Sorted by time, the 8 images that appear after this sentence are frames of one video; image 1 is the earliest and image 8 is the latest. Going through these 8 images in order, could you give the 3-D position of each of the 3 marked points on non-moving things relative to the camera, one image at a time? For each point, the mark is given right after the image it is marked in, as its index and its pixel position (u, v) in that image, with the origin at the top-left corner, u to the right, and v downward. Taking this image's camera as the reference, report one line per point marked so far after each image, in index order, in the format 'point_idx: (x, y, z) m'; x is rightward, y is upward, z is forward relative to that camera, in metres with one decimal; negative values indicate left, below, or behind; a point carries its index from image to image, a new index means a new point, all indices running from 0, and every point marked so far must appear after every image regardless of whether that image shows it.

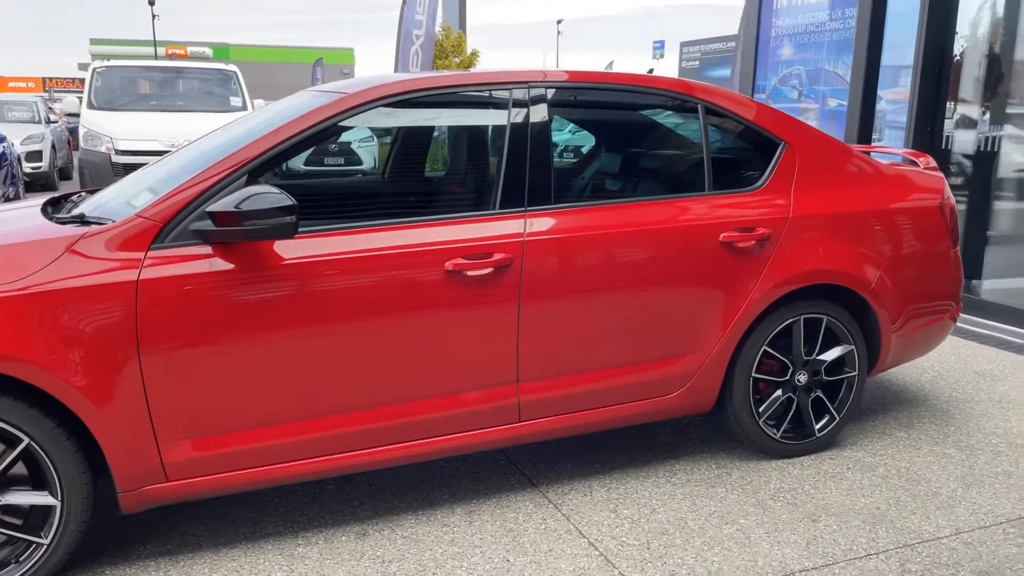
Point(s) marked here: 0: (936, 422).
0: (+2.1, -0.7, +3.9) m
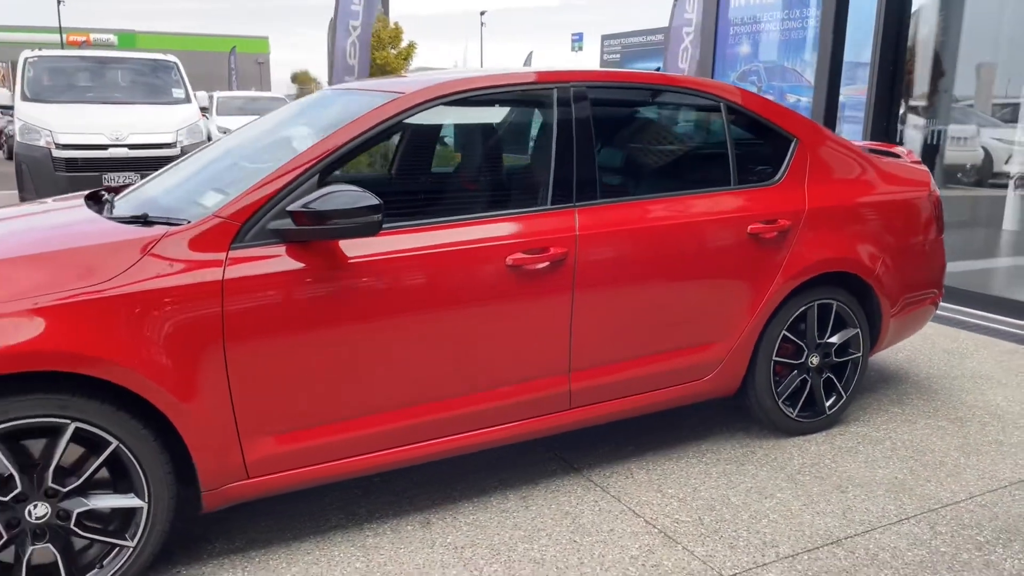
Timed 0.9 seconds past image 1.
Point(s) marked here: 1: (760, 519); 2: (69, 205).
0: (+2.2, -0.6, +4.3) m
1: (+0.9, -0.9, +3.0) m
2: (-1.7, +0.3, +3.1) m
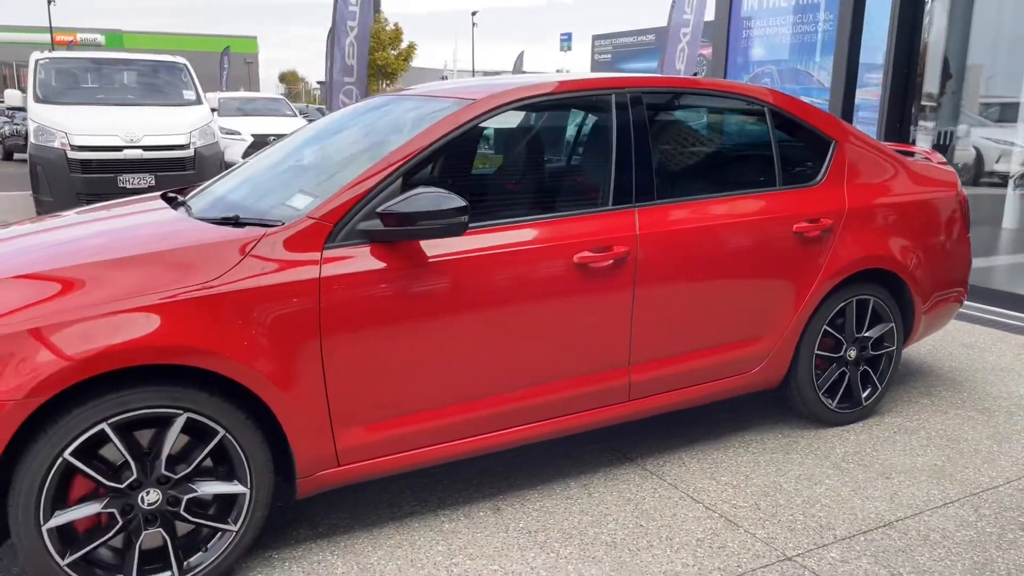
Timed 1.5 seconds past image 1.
0: (+2.4, -0.6, +4.4) m
1: (+1.2, -0.8, +3.1) m
2: (-1.5, +0.3, +3.3) m
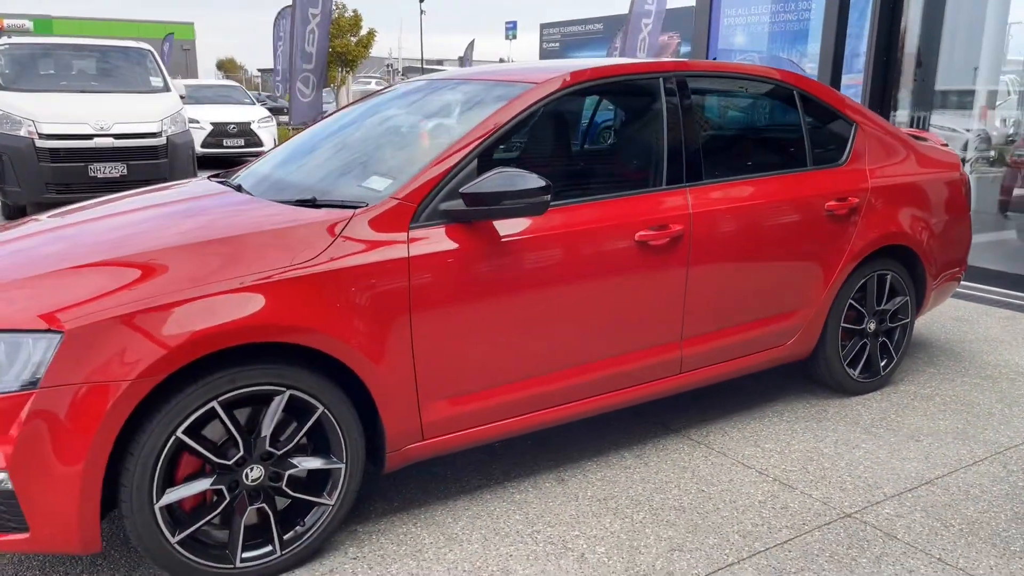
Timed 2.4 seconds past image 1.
0: (+2.6, -0.4, +4.7) m
1: (+1.4, -0.7, +3.3) m
2: (-1.3, +0.4, +3.3) m
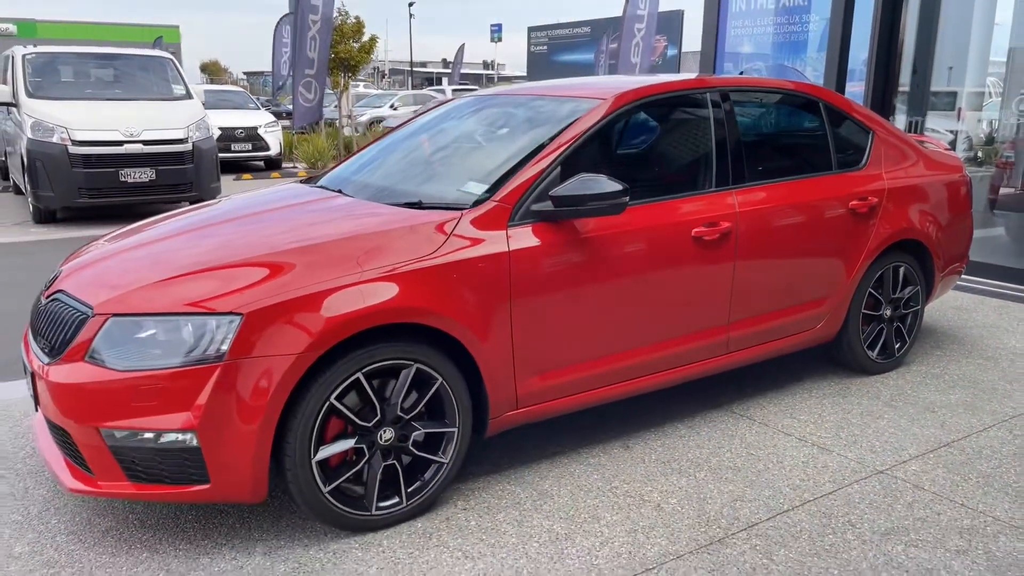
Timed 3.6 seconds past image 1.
0: (+2.9, -0.4, +5.2) m
1: (+1.7, -0.7, +3.8) m
2: (-0.9, +0.4, +3.7) m
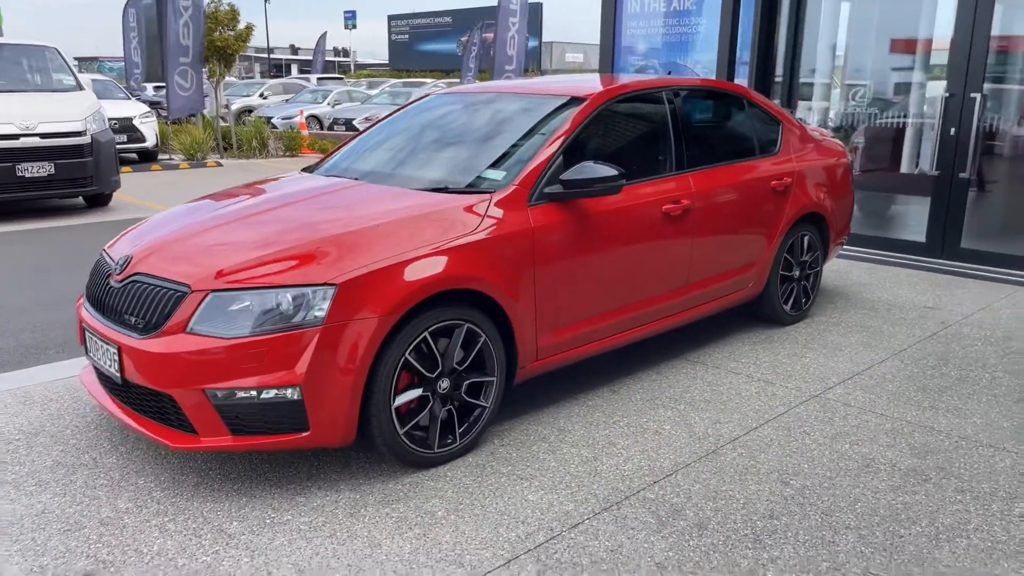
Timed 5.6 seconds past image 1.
0: (+2.6, -0.1, +6.2) m
1: (+1.7, -0.5, +4.7) m
2: (-0.9, +0.5, +4.1) m
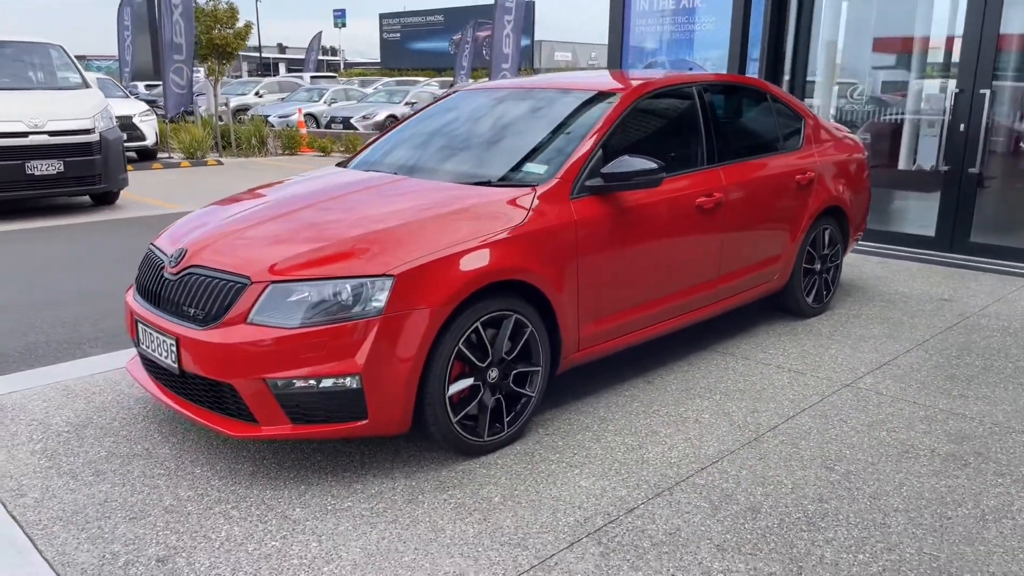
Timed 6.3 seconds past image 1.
0: (+2.7, 0.0, +6.3) m
1: (+1.9, -0.4, +4.7) m
2: (-0.7, +0.6, +4.1) m
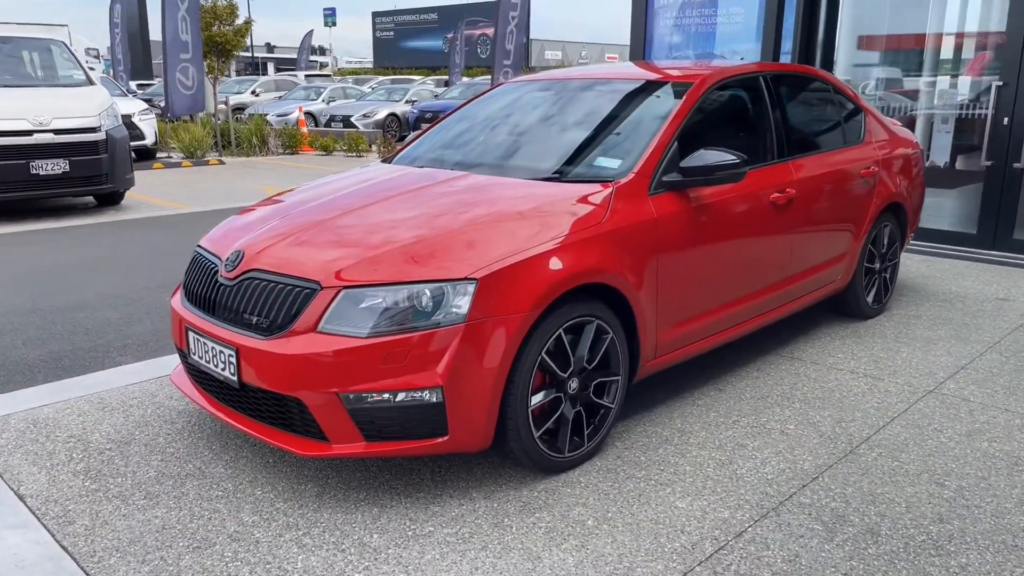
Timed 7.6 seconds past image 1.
0: (+3.0, 0.0, +6.1) m
1: (+2.2, -0.4, +4.5) m
2: (-0.4, +0.5, +3.9) m
